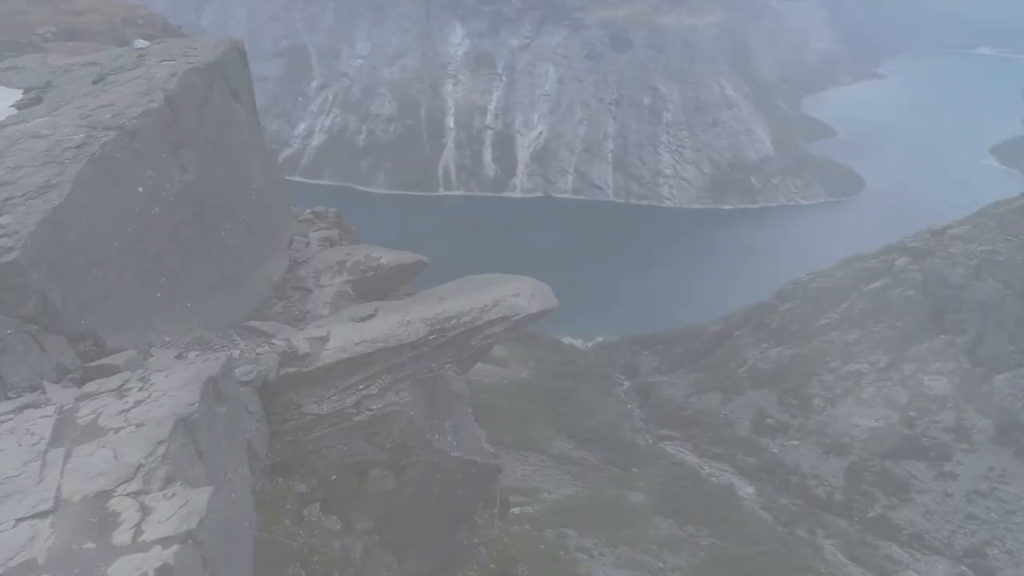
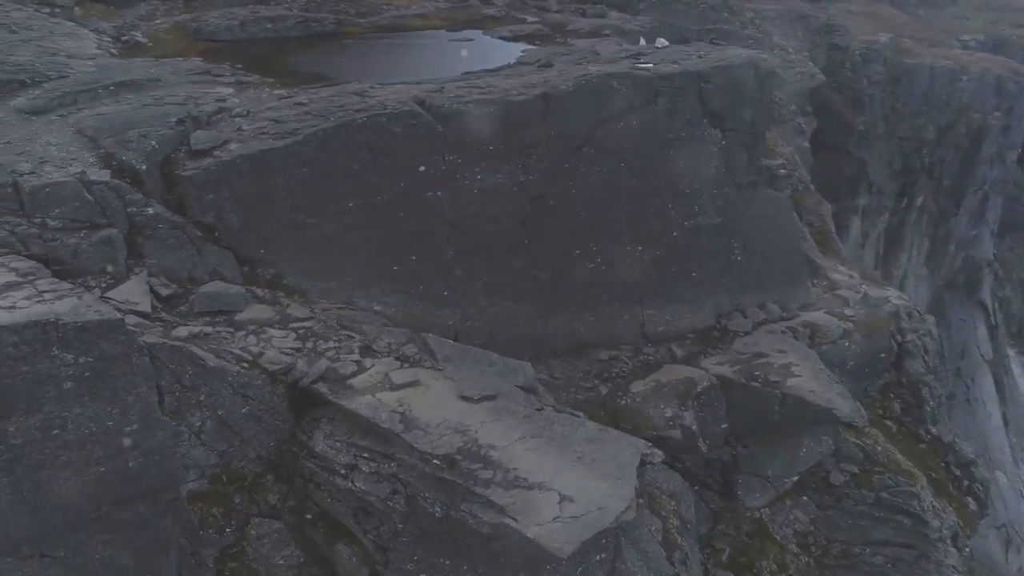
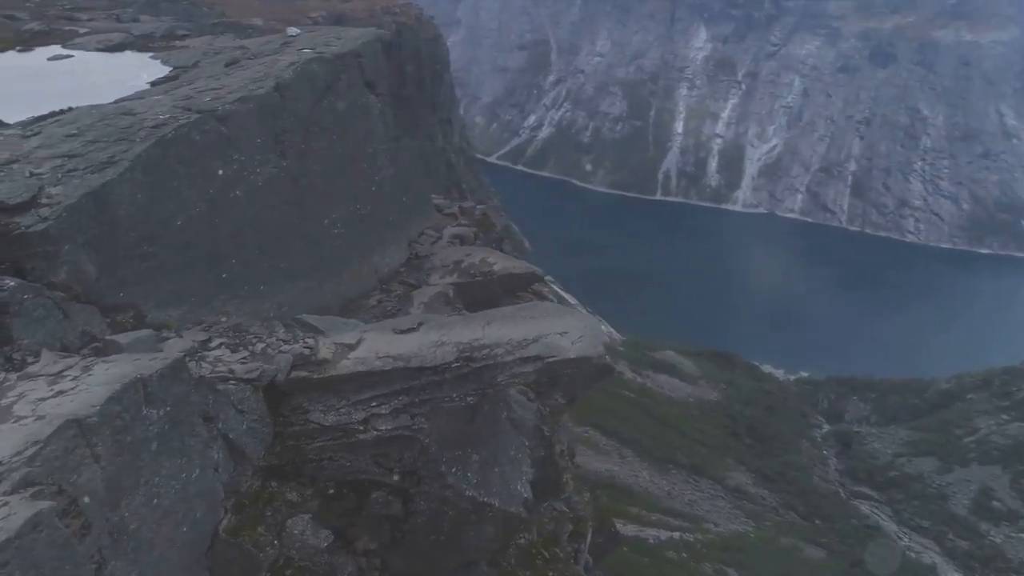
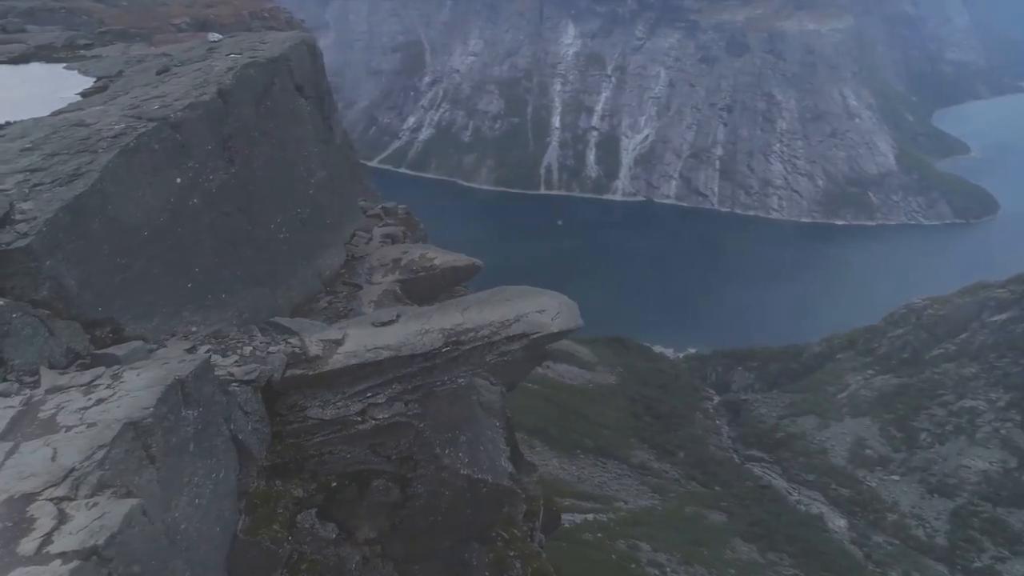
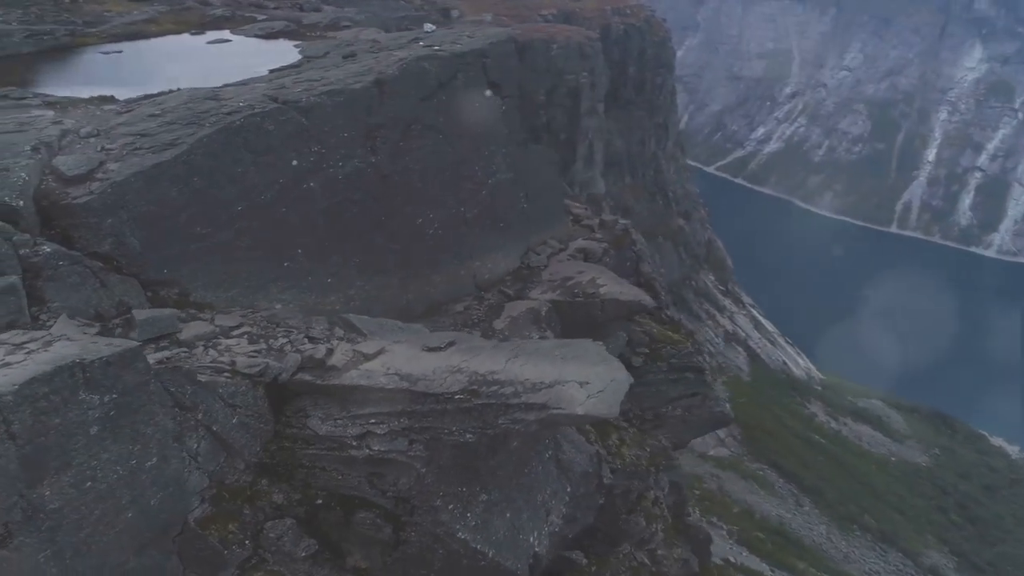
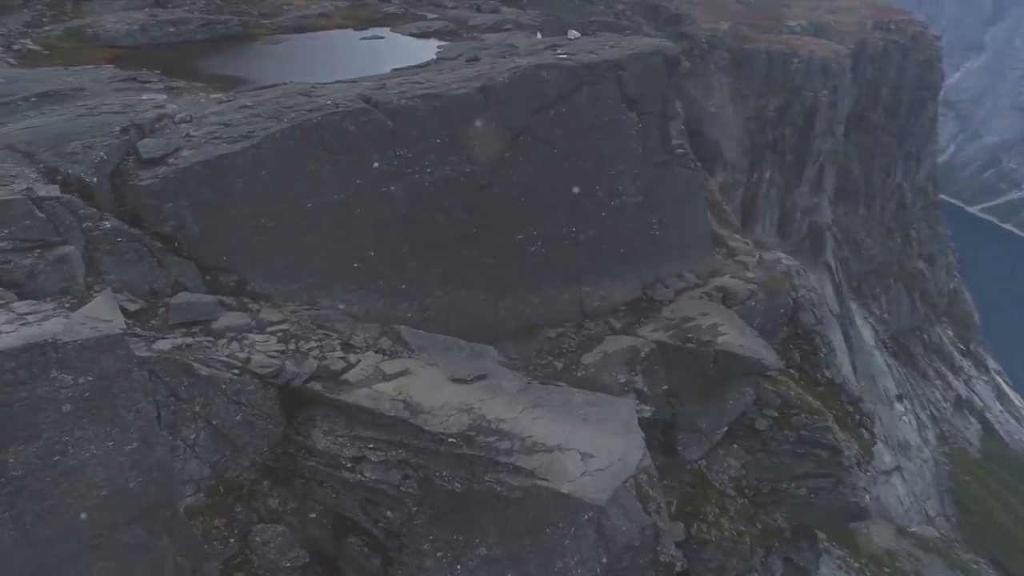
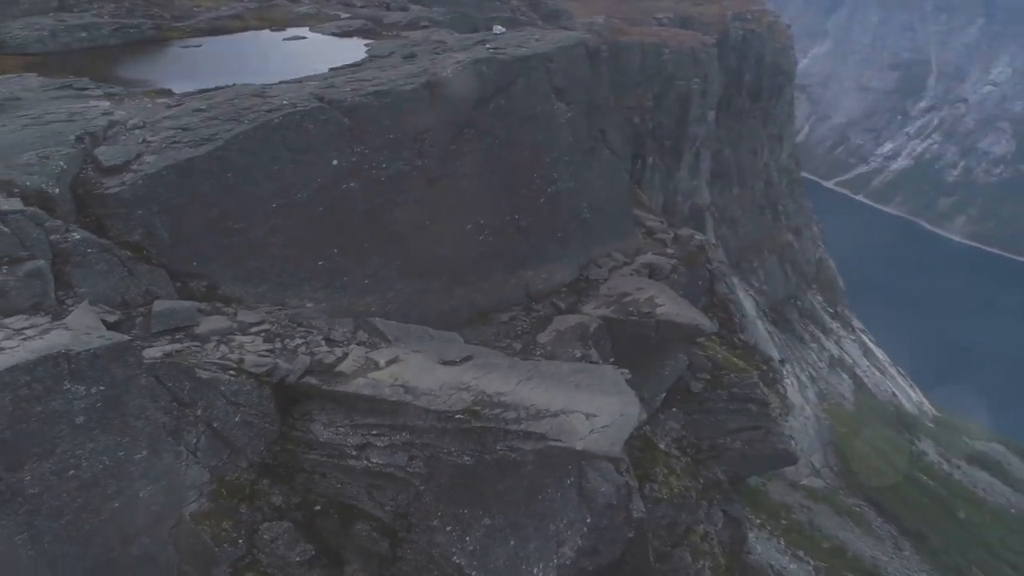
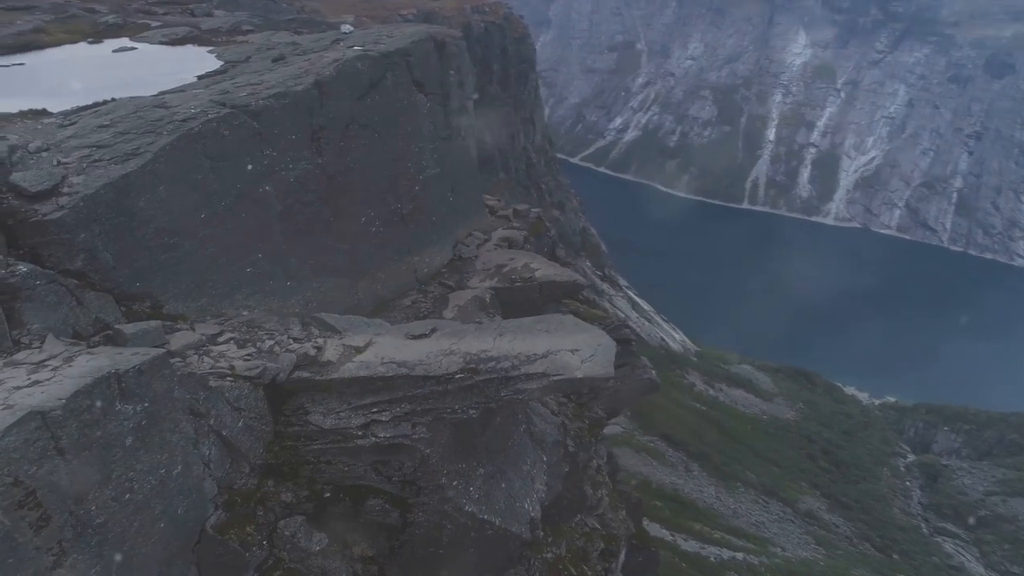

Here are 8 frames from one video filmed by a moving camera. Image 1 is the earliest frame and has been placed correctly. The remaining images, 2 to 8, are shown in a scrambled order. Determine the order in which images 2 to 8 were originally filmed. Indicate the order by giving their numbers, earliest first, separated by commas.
4, 3, 8, 5, 7, 6, 2
